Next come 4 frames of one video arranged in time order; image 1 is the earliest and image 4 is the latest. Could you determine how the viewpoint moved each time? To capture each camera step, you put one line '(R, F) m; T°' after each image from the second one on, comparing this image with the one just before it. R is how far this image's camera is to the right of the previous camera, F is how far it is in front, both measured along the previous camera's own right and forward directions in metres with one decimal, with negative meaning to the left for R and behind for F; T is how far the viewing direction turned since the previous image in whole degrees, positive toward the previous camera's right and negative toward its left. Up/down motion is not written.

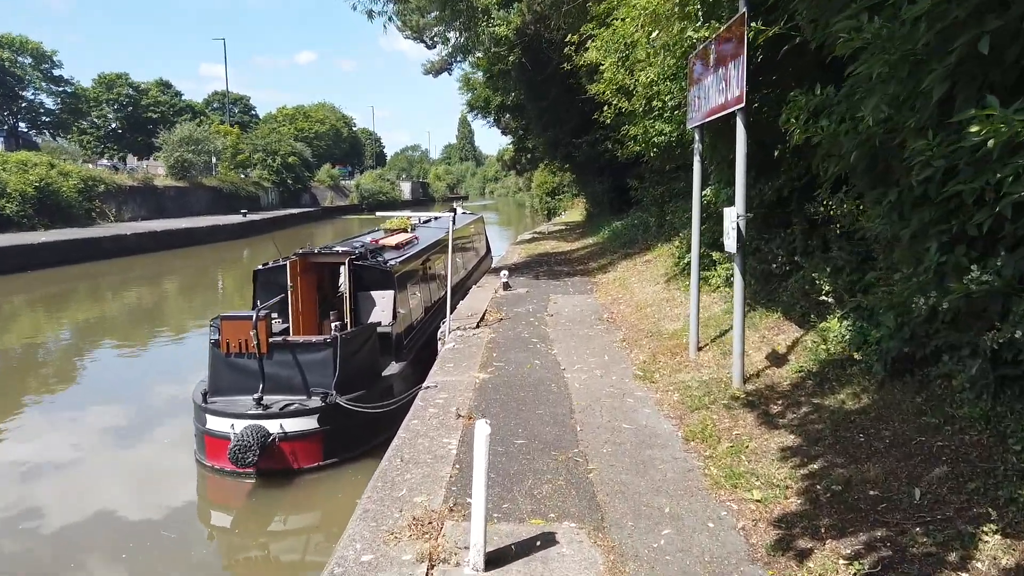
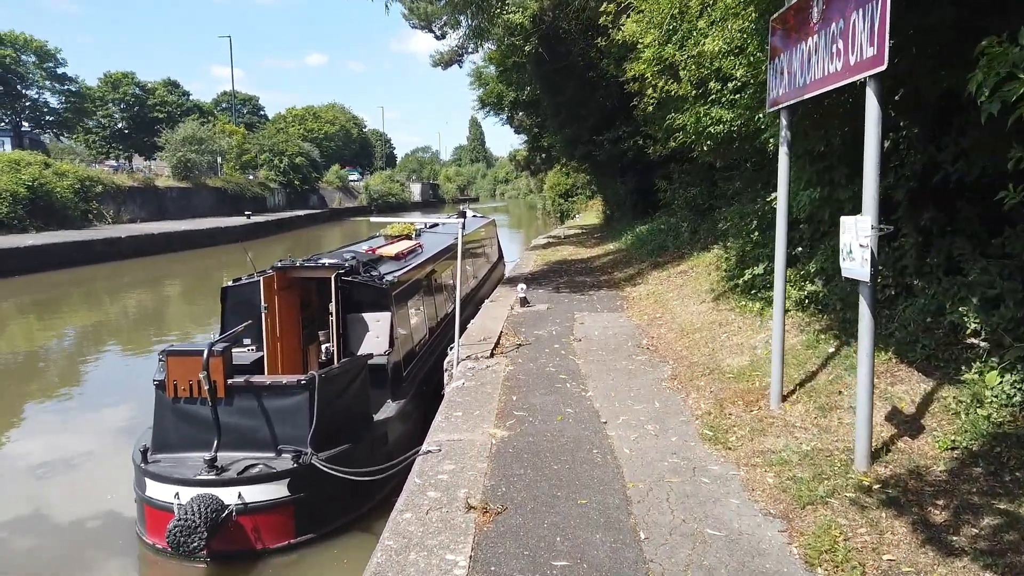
(-0.1, +1.7) m; -1°
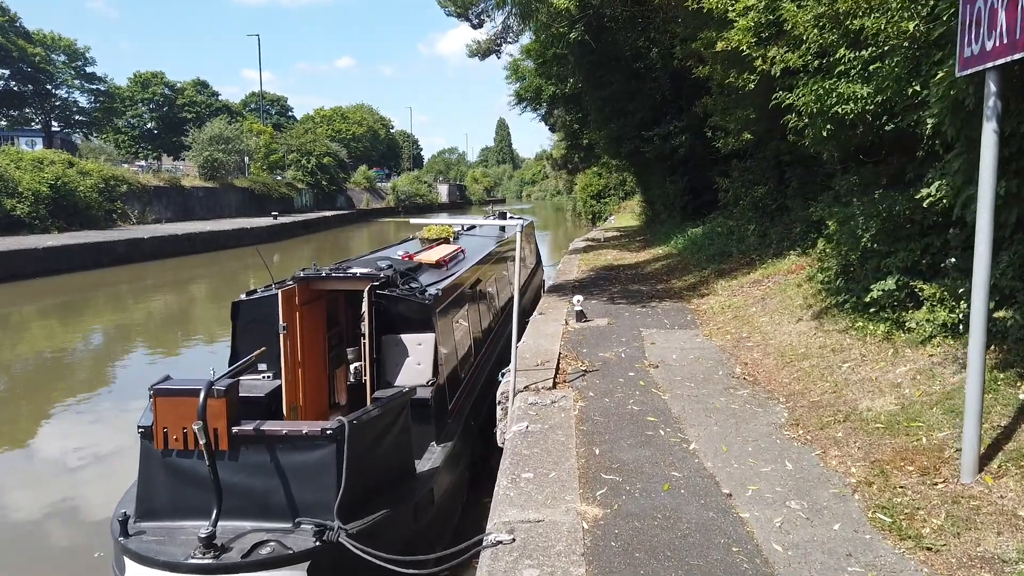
(-0.4, +1.4) m; -2°
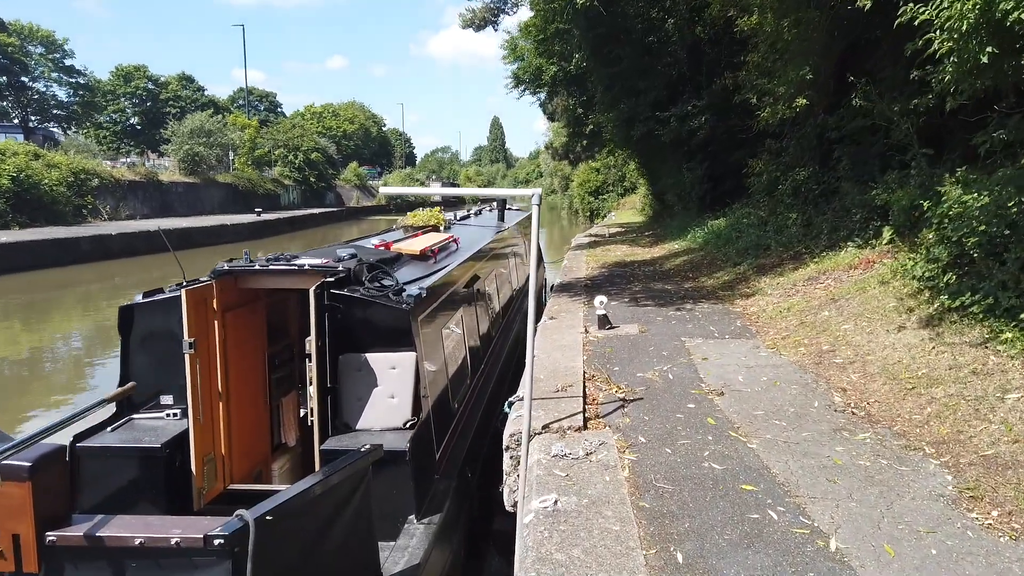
(-0.1, +2.0) m; +1°
